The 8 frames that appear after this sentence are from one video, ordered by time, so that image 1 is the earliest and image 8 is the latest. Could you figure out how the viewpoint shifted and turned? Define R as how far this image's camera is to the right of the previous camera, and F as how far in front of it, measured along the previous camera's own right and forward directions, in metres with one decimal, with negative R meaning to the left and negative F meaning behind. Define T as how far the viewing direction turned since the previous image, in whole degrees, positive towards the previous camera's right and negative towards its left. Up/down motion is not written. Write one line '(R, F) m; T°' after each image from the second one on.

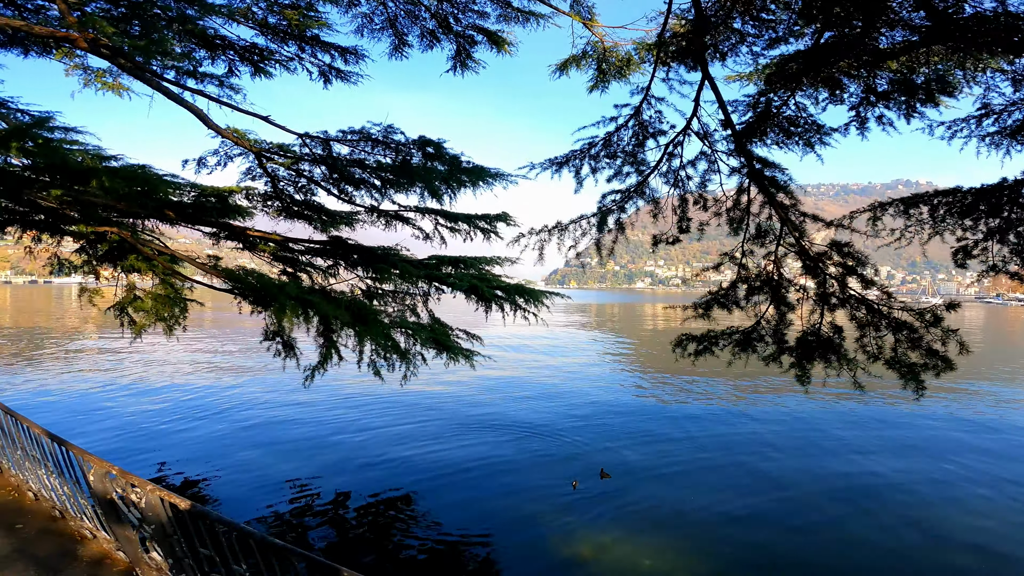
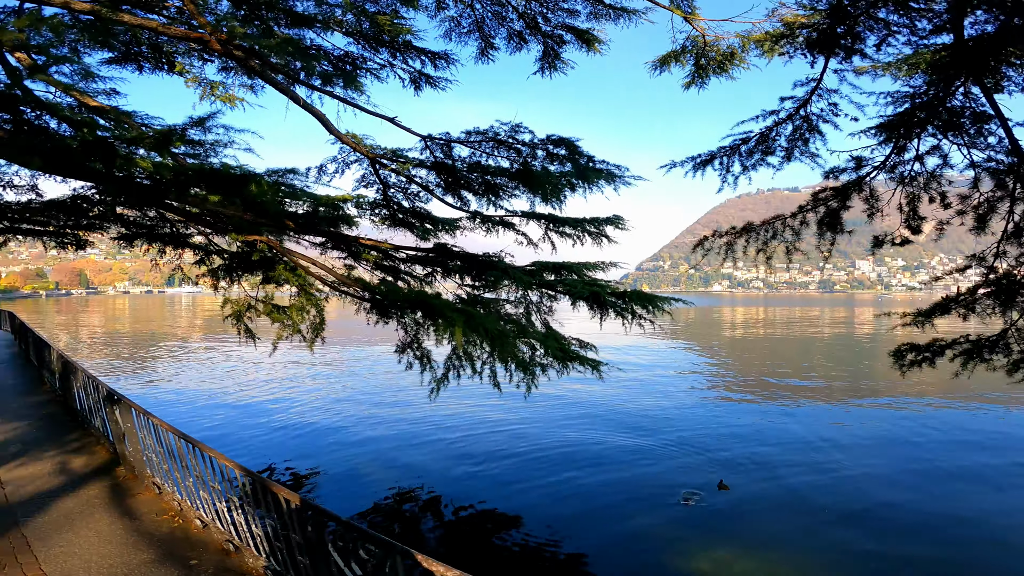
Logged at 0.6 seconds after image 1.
(-0.8, +0.5) m; -7°
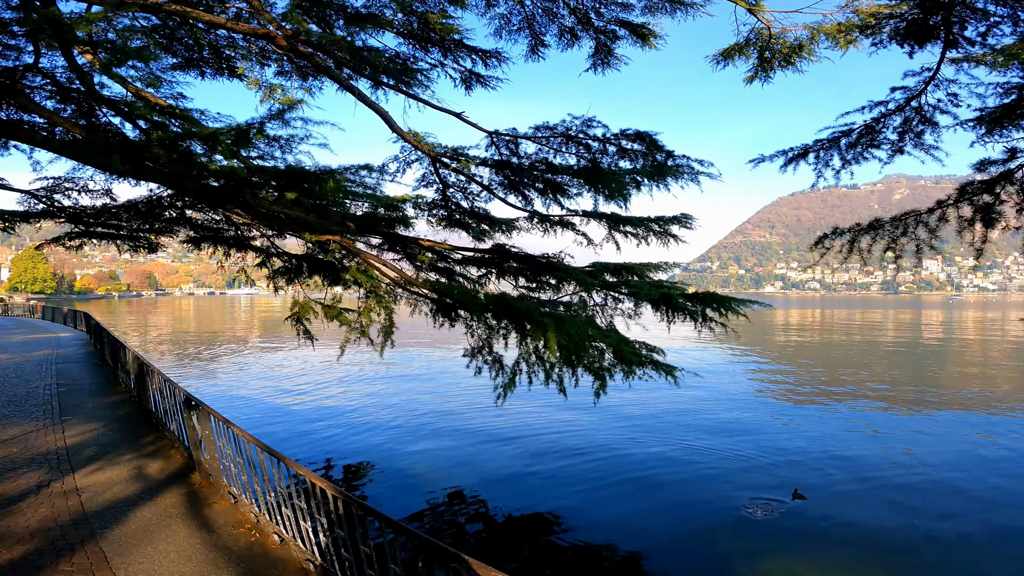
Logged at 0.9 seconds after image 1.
(-0.3, +0.3) m; -5°
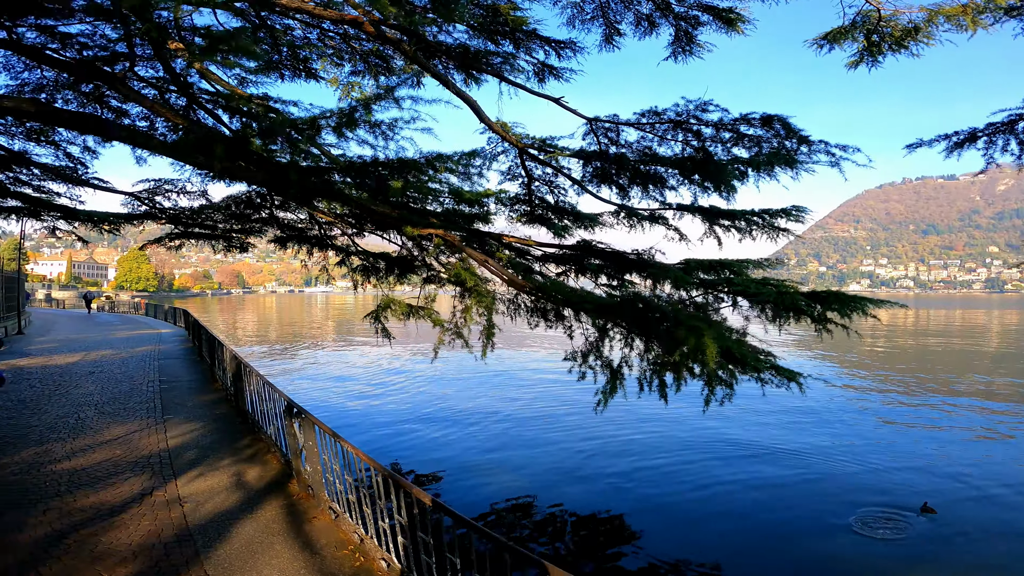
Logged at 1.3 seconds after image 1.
(-0.4, +0.4) m; -7°
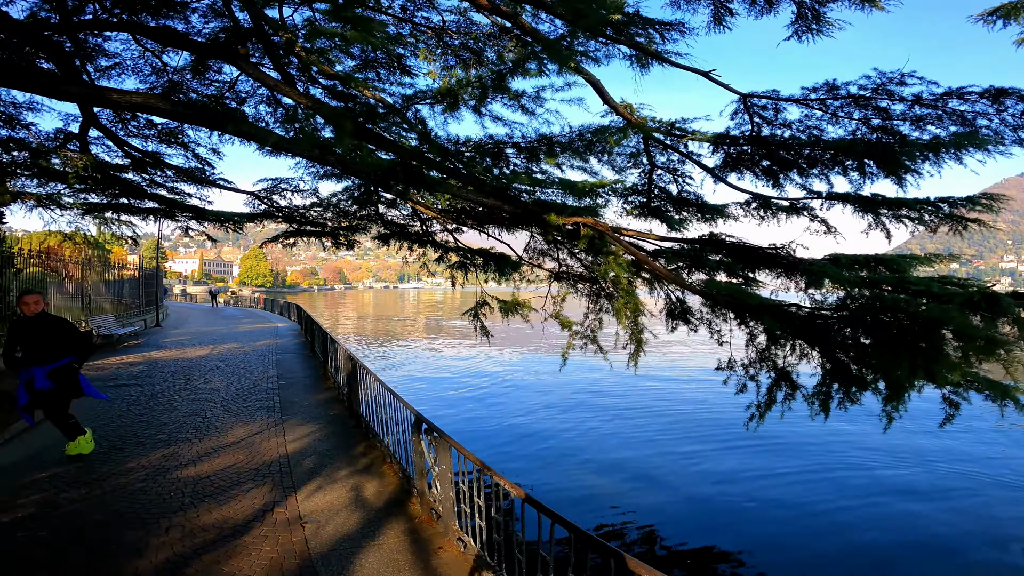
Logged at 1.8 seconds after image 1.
(-0.4, +0.5) m; -10°
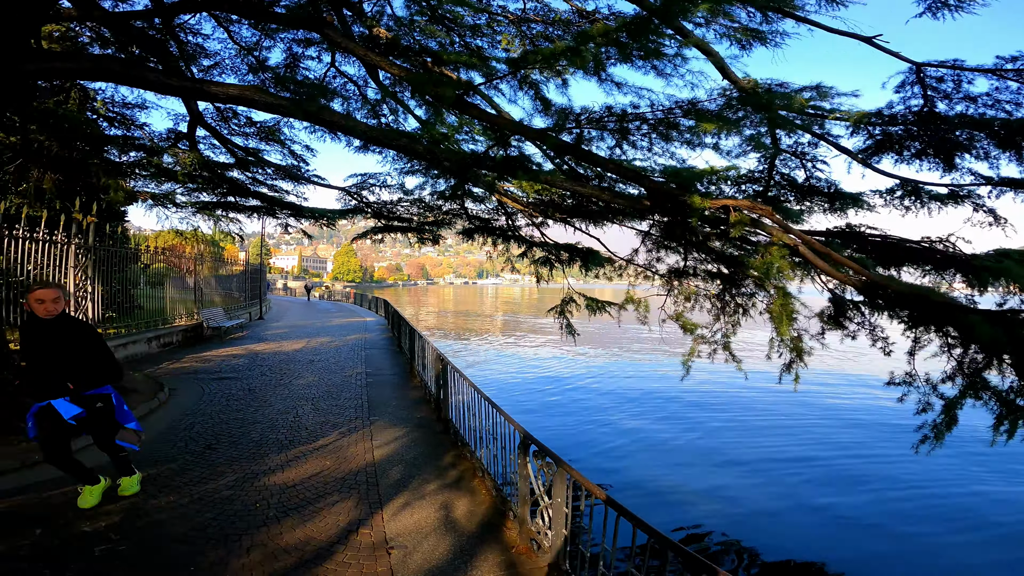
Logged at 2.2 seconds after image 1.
(-0.2, +0.4) m; -9°
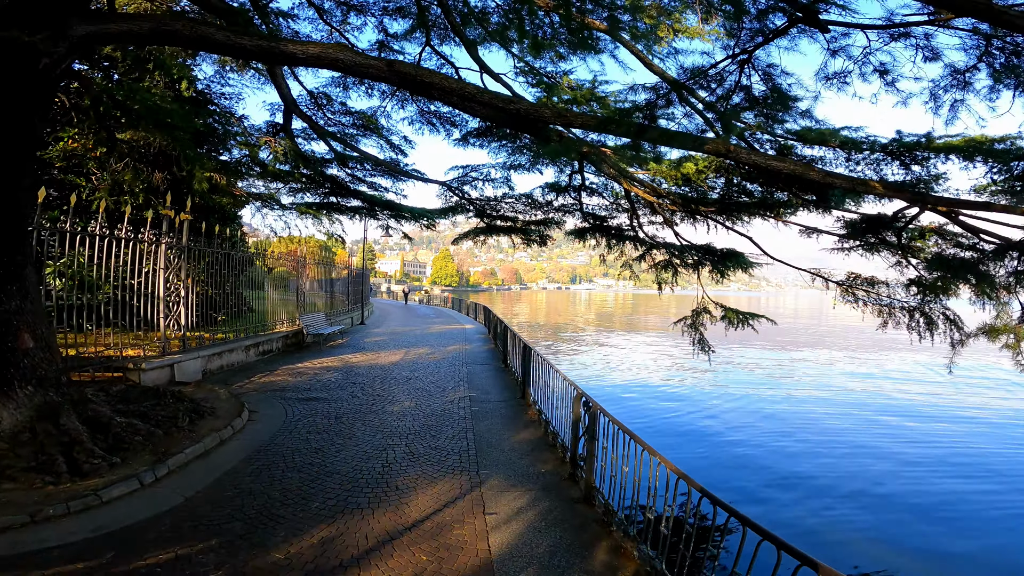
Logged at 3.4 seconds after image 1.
(-0.4, +1.2) m; -10°
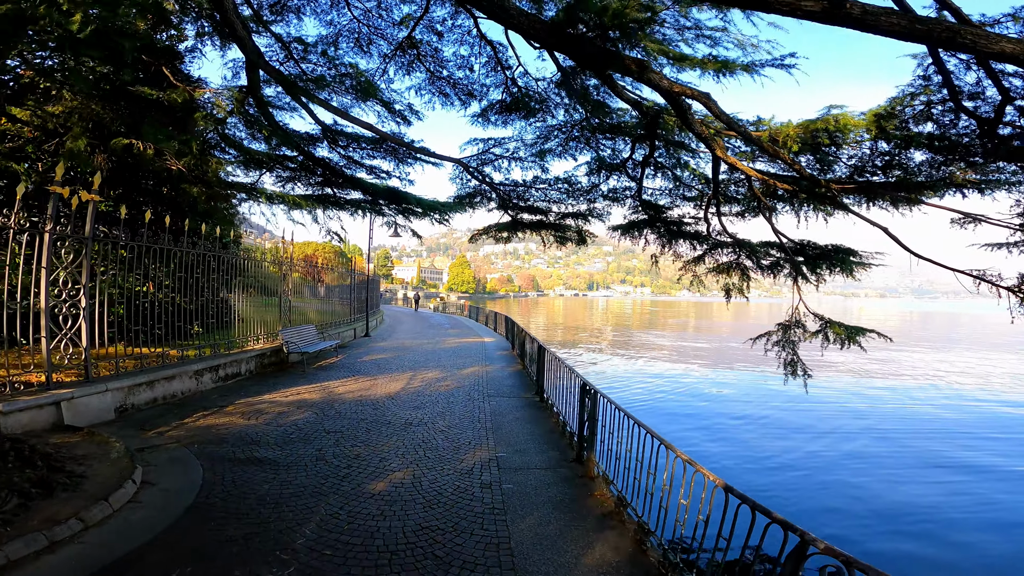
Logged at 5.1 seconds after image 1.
(-0.2, +1.7) m; -2°
